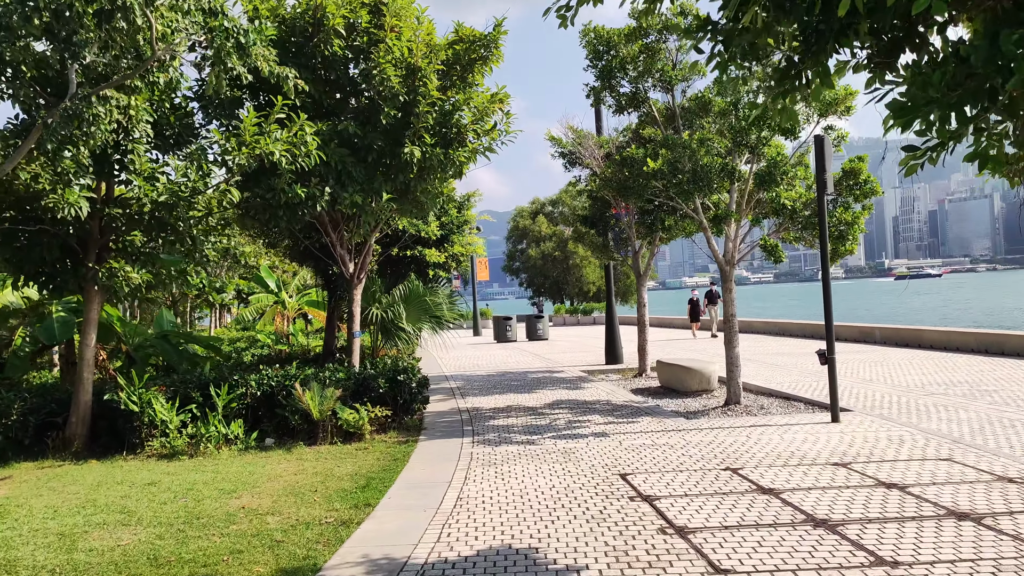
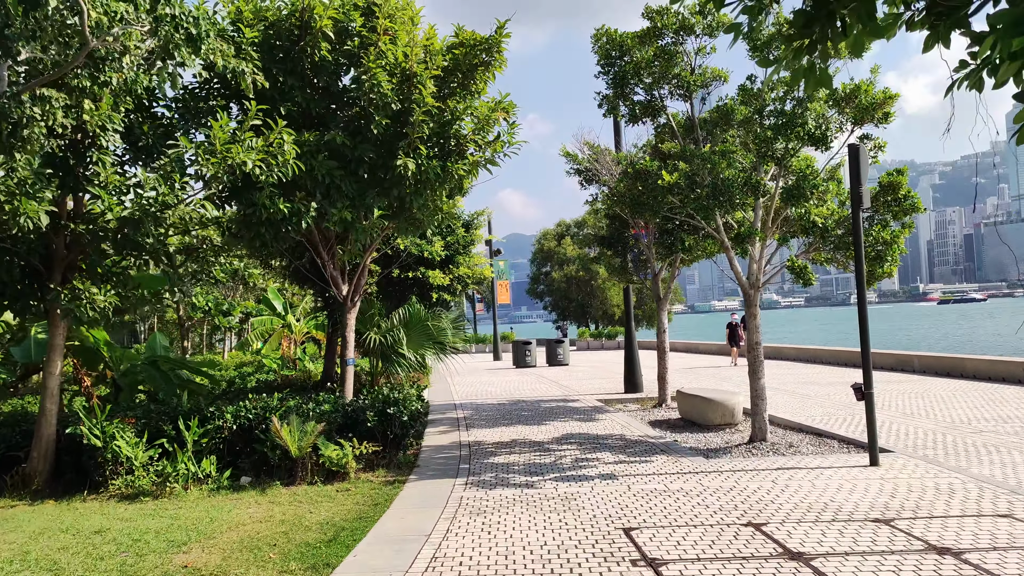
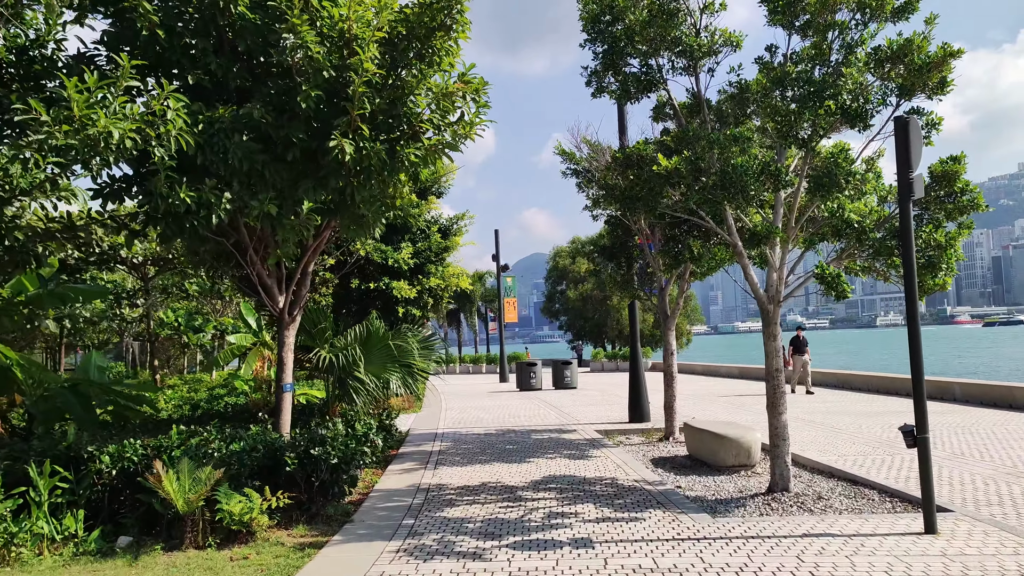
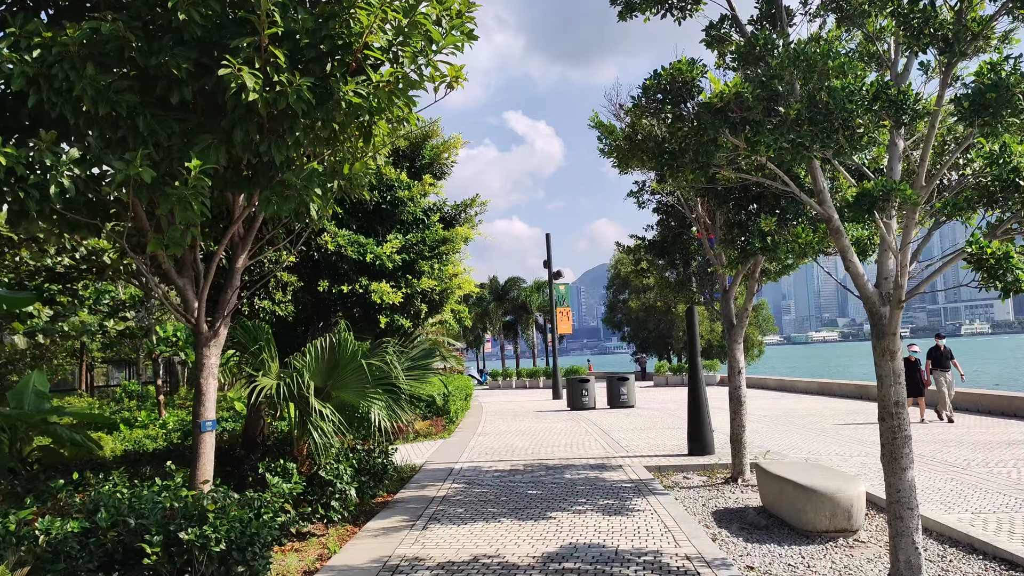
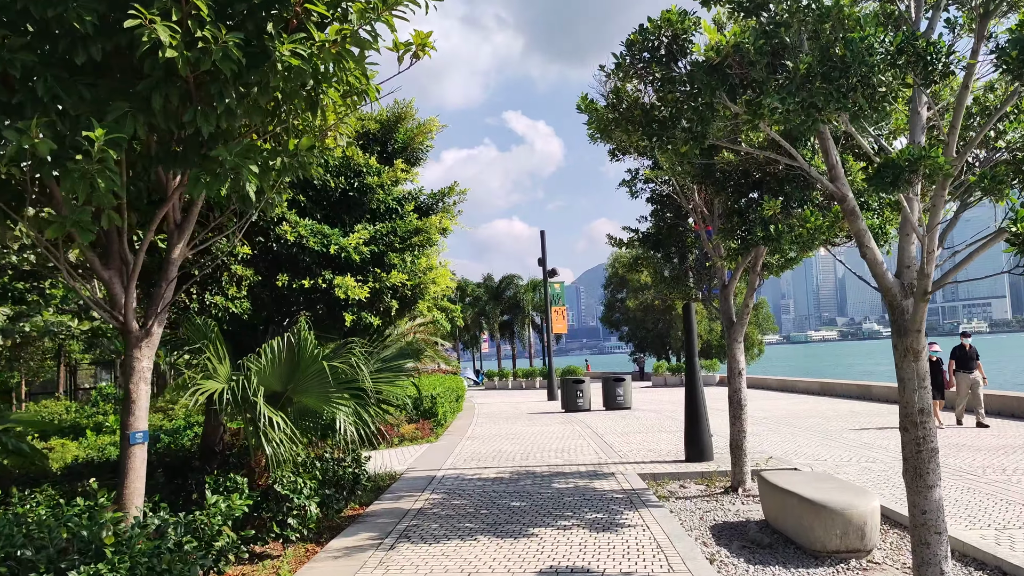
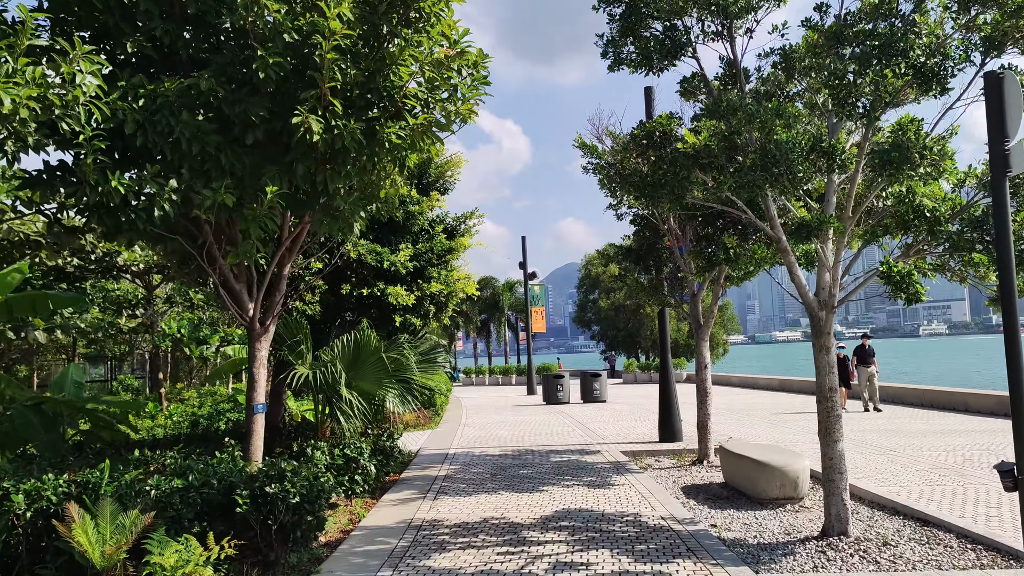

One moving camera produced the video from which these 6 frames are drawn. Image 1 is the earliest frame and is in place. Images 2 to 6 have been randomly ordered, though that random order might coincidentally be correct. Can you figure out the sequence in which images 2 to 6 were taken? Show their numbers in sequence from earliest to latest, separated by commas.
2, 3, 6, 4, 5
